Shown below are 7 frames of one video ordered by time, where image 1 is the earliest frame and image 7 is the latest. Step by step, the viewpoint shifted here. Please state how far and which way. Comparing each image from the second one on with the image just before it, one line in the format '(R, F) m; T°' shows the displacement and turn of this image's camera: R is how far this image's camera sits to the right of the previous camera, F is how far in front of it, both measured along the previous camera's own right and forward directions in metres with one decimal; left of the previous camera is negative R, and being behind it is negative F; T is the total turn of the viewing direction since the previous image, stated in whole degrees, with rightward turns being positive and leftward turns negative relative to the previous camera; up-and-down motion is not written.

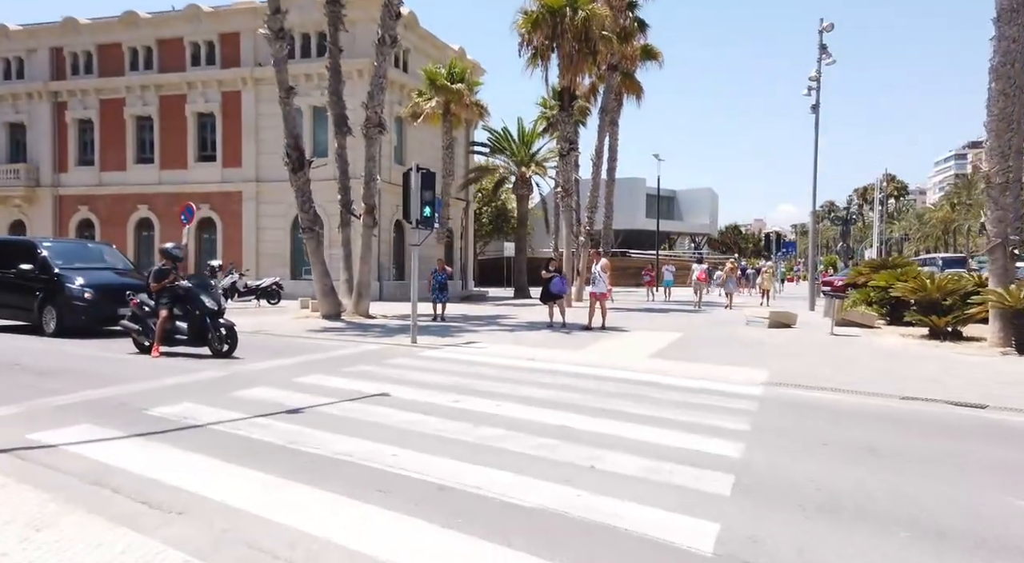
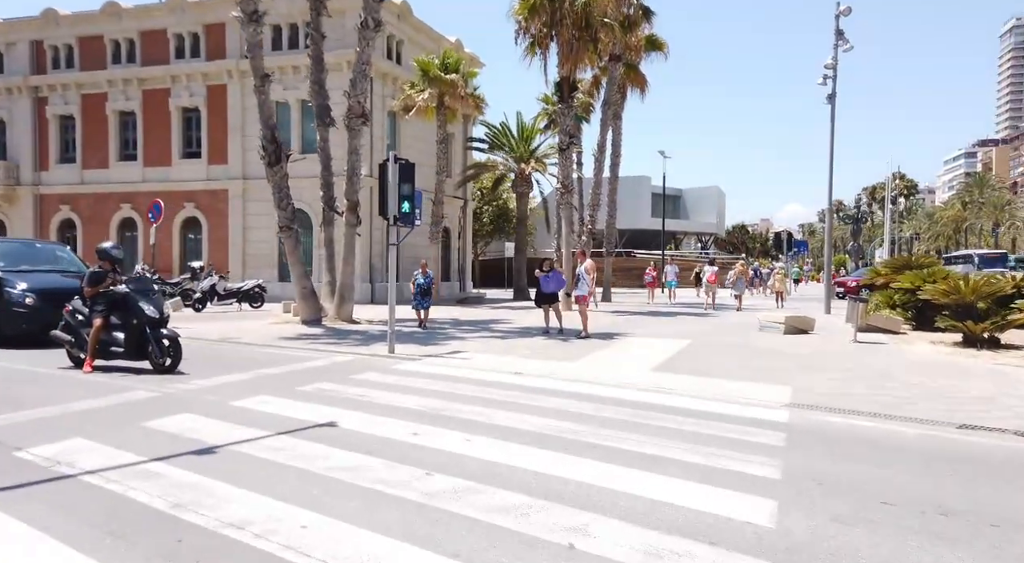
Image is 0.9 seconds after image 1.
(+0.3, +1.4) m; 0°
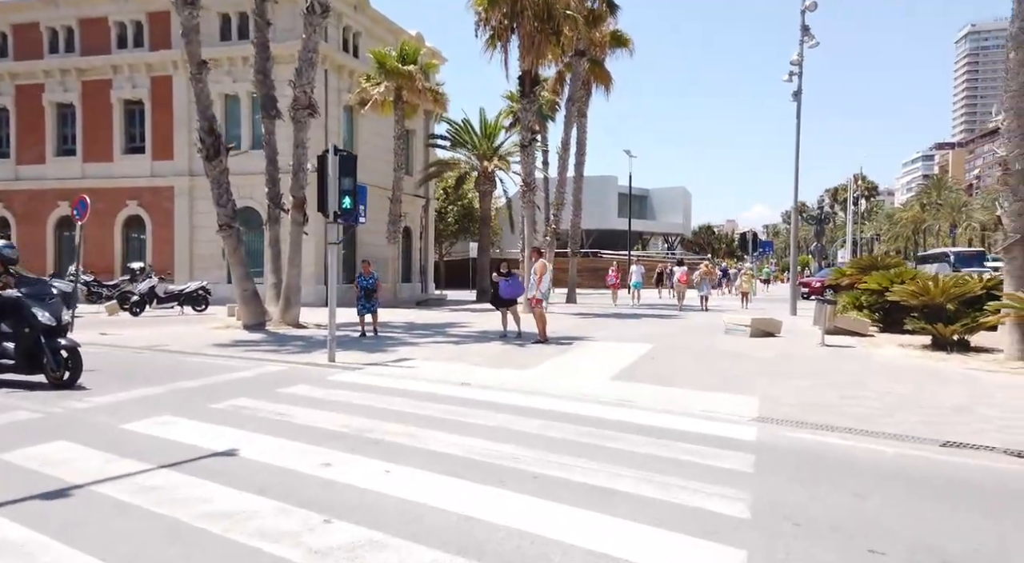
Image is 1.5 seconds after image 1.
(+0.3, +0.9) m; +3°
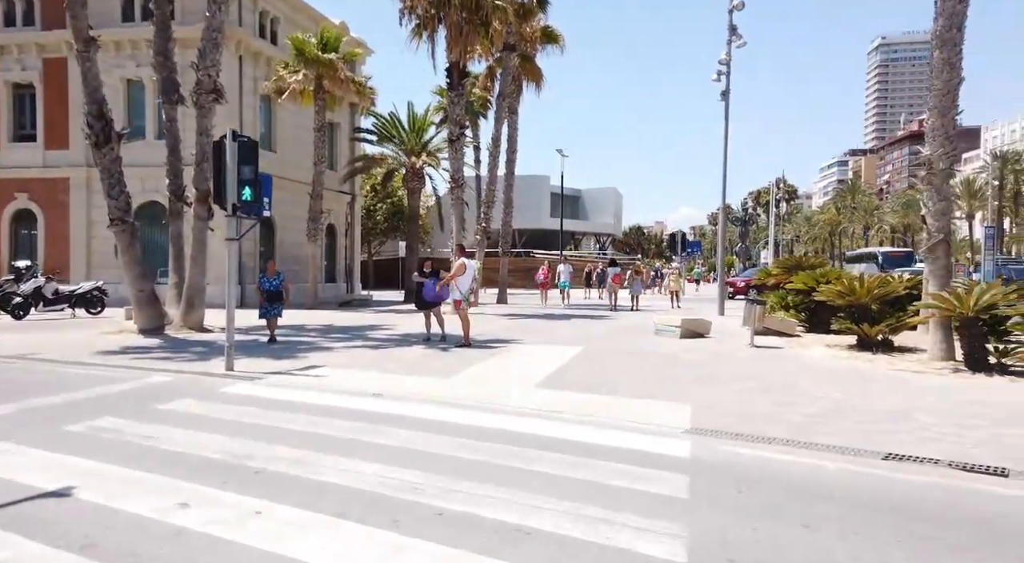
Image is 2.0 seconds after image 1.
(+0.2, +0.8) m; +6°
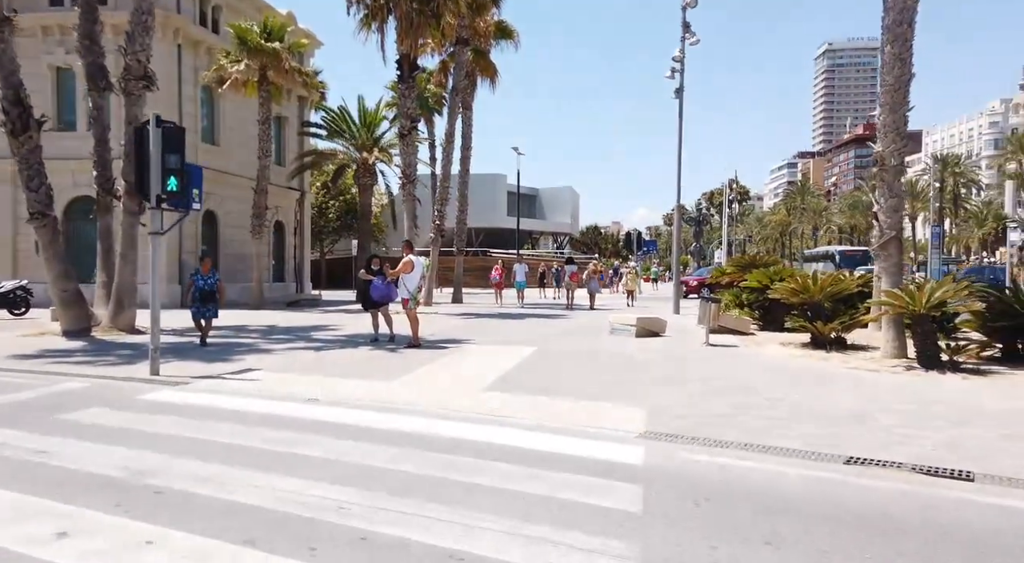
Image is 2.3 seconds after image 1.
(+0.1, +0.5) m; +4°
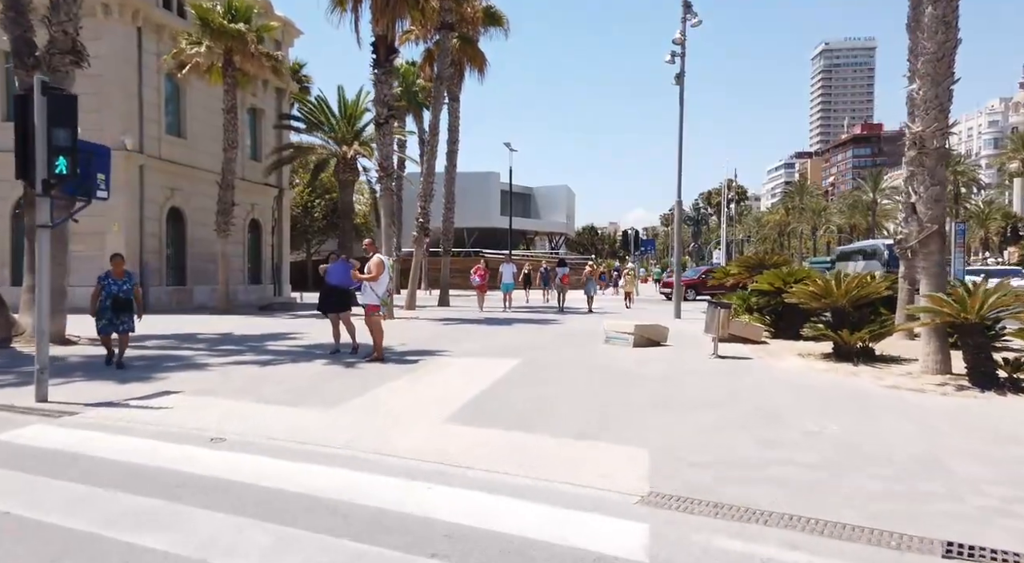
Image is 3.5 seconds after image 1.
(+0.3, +1.8) m; 0°
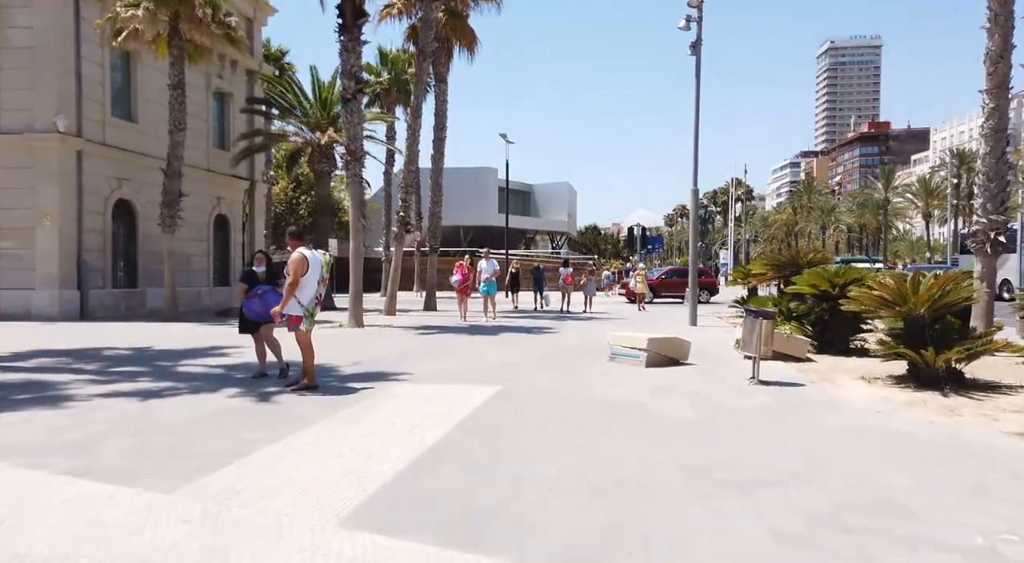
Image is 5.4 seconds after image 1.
(+0.4, +2.9) m; 0°
